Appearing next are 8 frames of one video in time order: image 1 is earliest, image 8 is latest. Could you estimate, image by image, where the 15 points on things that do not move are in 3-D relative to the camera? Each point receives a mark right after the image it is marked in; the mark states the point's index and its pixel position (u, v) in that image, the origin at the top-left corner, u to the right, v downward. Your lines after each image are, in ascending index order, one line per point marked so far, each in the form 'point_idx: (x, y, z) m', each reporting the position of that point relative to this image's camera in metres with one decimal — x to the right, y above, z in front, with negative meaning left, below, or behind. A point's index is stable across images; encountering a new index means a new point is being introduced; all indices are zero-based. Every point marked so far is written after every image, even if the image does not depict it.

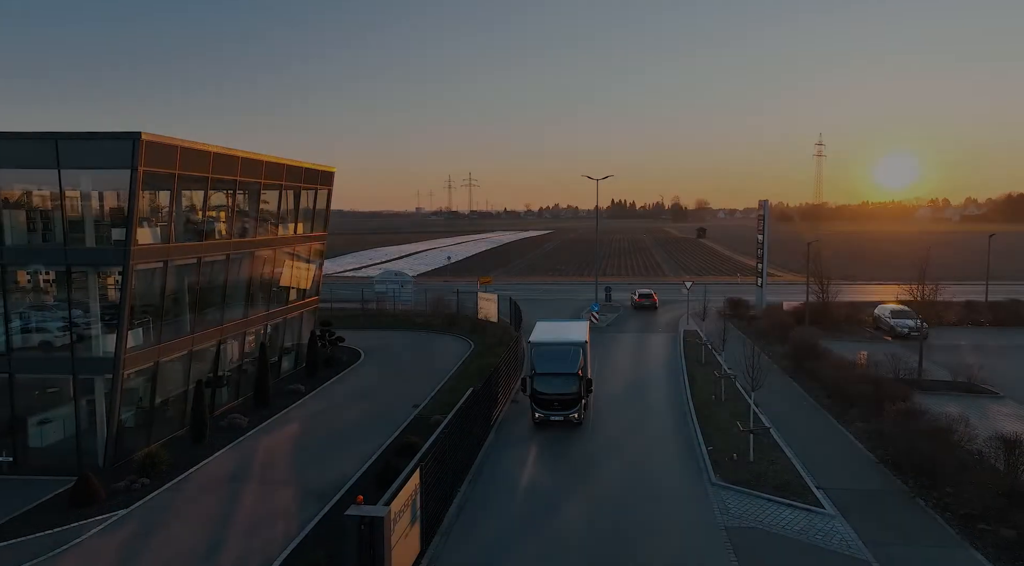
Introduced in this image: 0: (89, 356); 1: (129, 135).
0: (-10.4, -1.8, +17.0) m
1: (-9.0, +3.5, +16.1) m
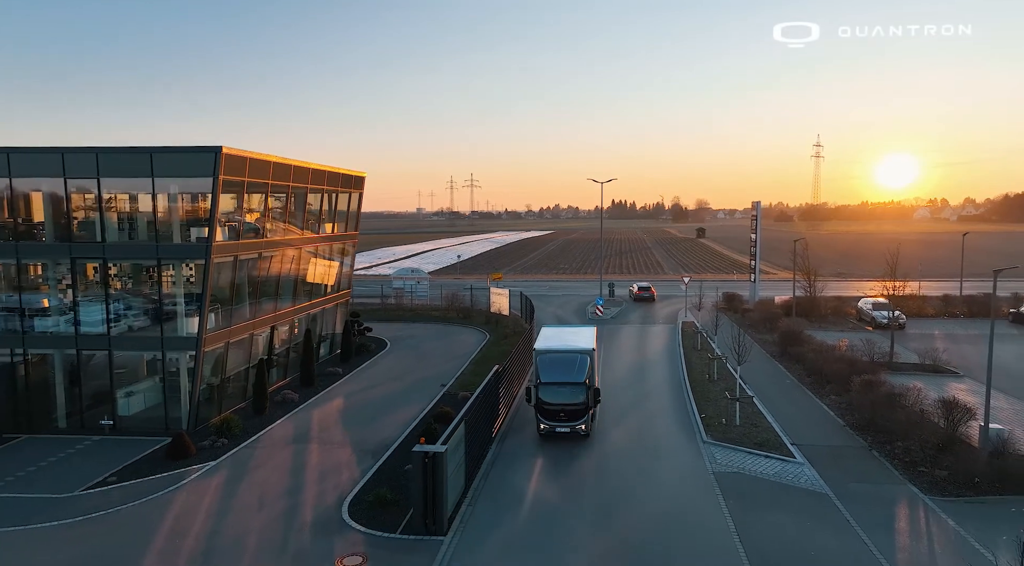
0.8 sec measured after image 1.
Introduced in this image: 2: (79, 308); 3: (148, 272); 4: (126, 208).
0: (-9.7, -1.5, +20.0) m
1: (-8.3, +3.7, +19.0) m
2: (-12.6, -0.7, +20.2) m
3: (-10.5, +0.3, +20.0) m
4: (-11.0, +2.2, +19.8) m
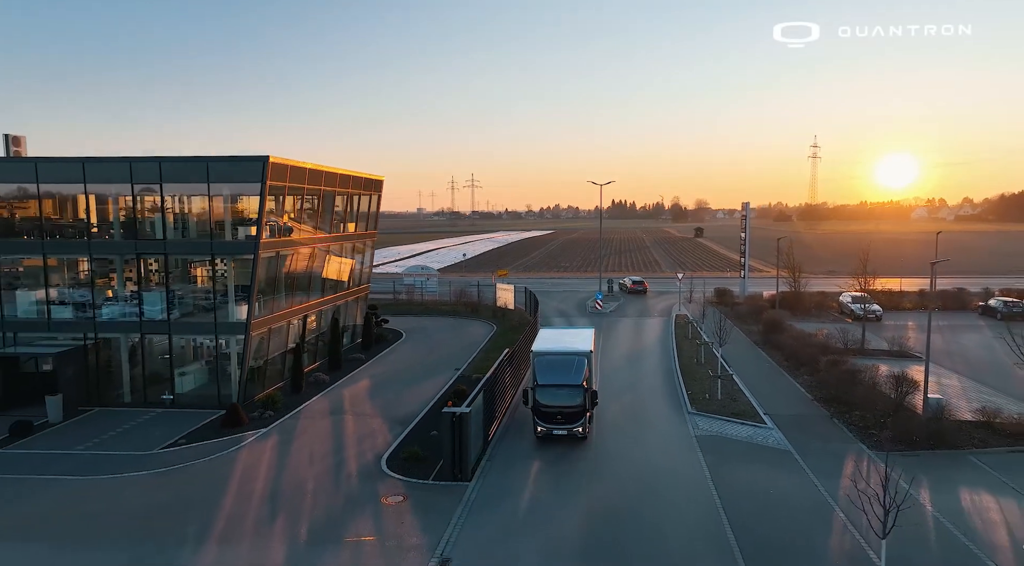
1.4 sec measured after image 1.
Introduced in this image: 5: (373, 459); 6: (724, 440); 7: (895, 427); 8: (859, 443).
0: (-9.4, -1.2, +22.7) m
1: (-8.0, +4.0, +21.8) m
2: (-12.3, -0.5, +22.9) m
3: (-10.2, +0.6, +22.8) m
4: (-10.7, +2.5, +22.6) m
5: (-3.6, -4.6, +17.6) m
6: (+5.8, -4.2, +18.7) m
7: (+10.2, -3.8, +18.3) m
8: (+8.9, -4.1, +17.6) m
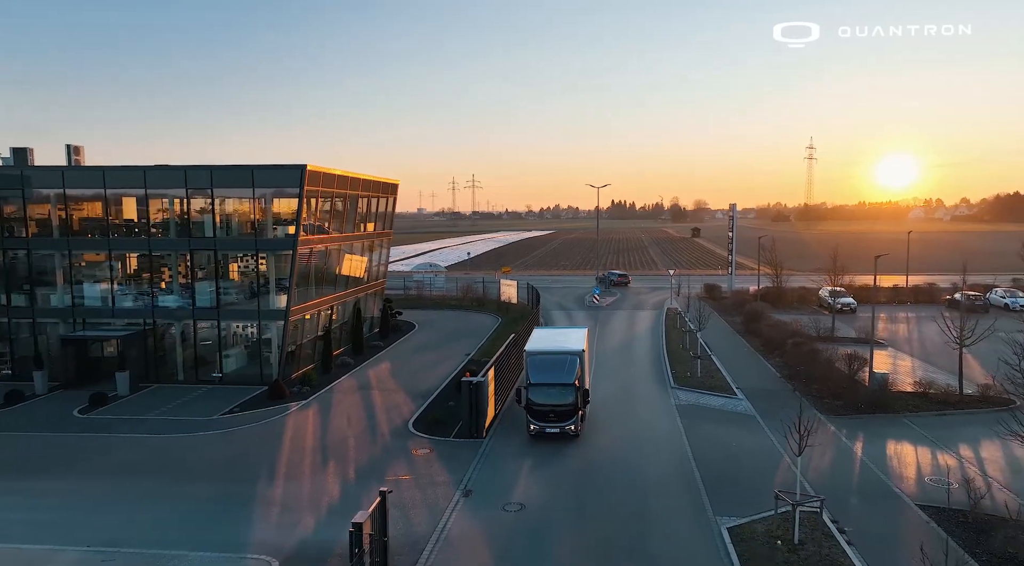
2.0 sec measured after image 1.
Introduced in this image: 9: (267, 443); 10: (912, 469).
0: (-9.2, -1.0, +25.9) m
1: (-7.8, +4.3, +25.0) m
2: (-12.1, -0.2, +26.1) m
3: (-10.0, +0.9, +26.0) m
4: (-10.5, +2.7, +25.8) m
5: (-3.4, -4.3, +20.8) m
6: (+6.0, -4.0, +21.9) m
7: (+10.4, -3.6, +21.5) m
8: (+9.1, -3.8, +20.8) m
9: (-6.9, -4.5, +19.2) m
10: (+9.3, -4.3, +15.9) m
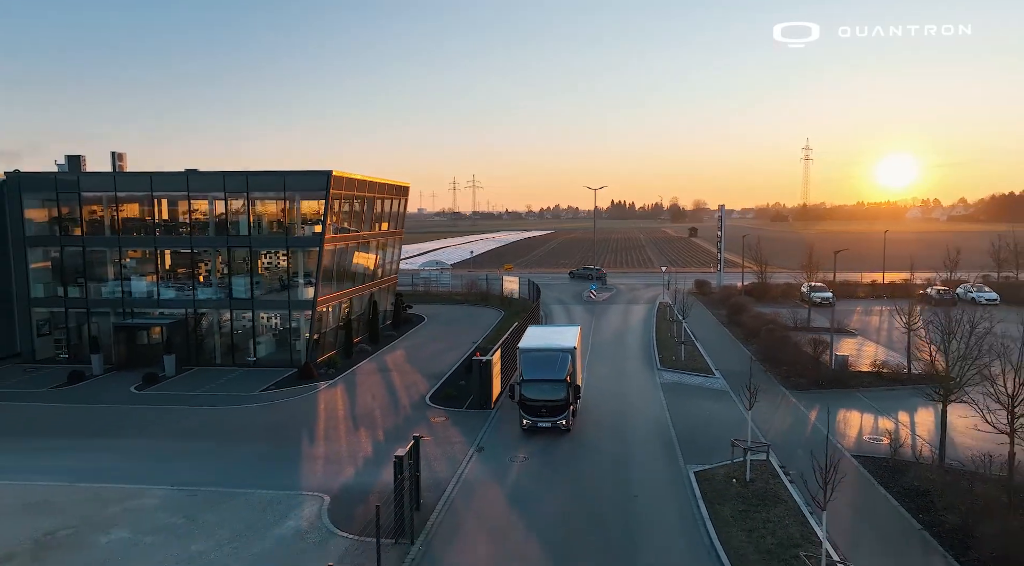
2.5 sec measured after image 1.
0: (-9.0, -0.7, +28.9) m
1: (-7.7, +4.5, +28.0) m
2: (-11.9, +0.1, +29.1) m
3: (-9.8, +1.1, +29.0) m
4: (-10.3, +3.0, +28.8) m
5: (-3.3, -4.0, +23.8) m
6: (+6.2, -3.7, +24.8) m
7: (+10.6, -3.3, +24.4) m
8: (+9.3, -3.6, +23.8) m
9: (-6.8, -4.2, +22.2) m
10: (+9.4, -4.1, +18.9) m
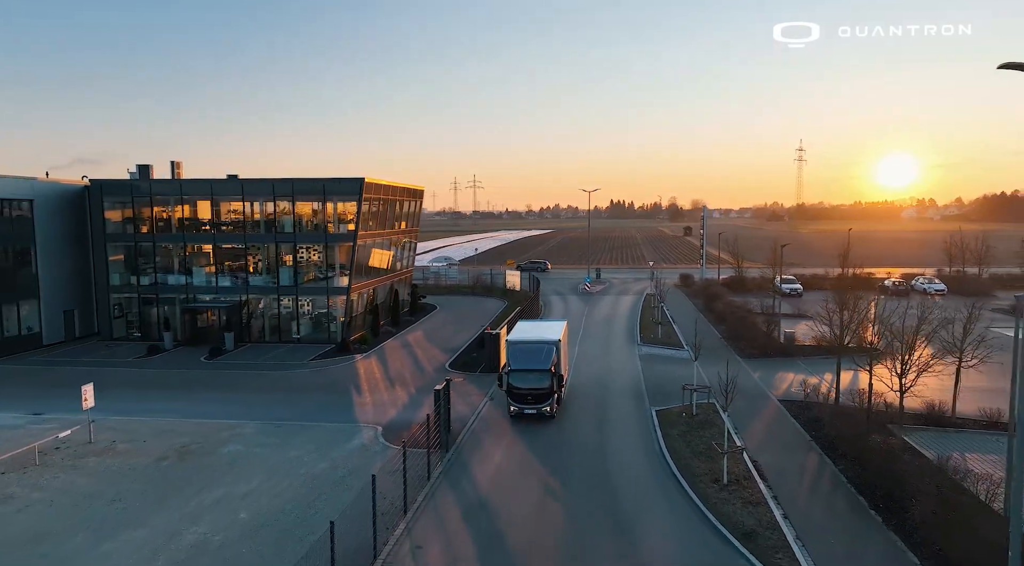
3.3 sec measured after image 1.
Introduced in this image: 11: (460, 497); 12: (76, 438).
0: (-8.9, -0.2, +34.1) m
1: (-7.5, +5.0, +33.2) m
2: (-11.7, +0.6, +34.3) m
3: (-9.6, +1.6, +34.2) m
4: (-10.1, +3.5, +34.0) m
5: (-3.1, -3.5, +29.0) m
6: (+6.4, -3.2, +30.1) m
7: (+10.7, -2.8, +29.6) m
8: (+9.5, -3.1, +29.0) m
9: (-6.6, -3.7, +27.4) m
10: (+9.6, -3.6, +24.1) m
11: (-1.2, -4.9, +15.7) m
12: (-12.1, -4.3, +18.9) m
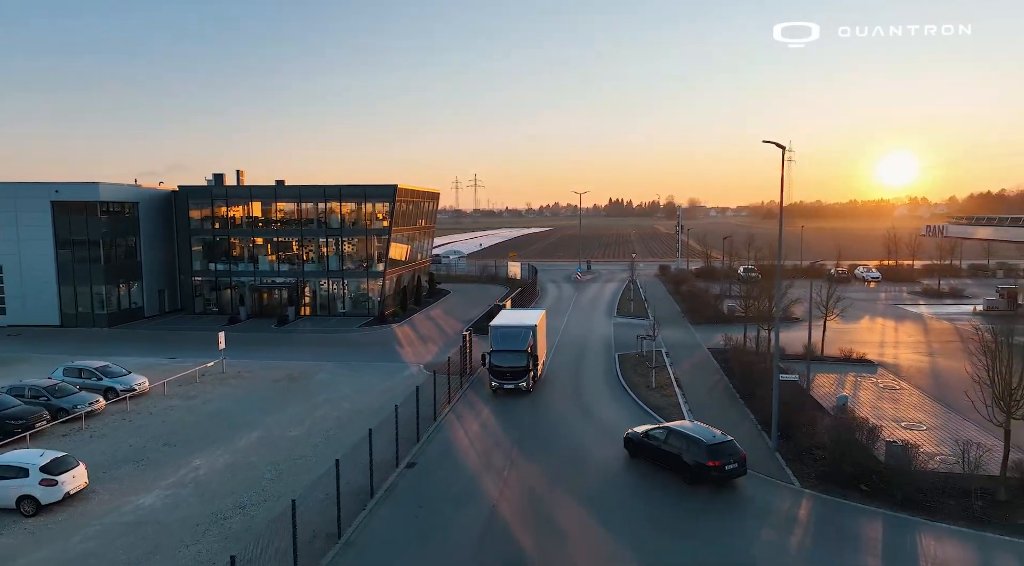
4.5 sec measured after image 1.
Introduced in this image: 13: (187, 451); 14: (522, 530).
0: (-8.7, +0.7, +42.6) m
1: (-7.3, +5.9, +41.6) m
2: (-11.6, +1.5, +42.8) m
3: (-9.5, +2.5, +42.6) m
4: (-10.0, +4.4, +42.4) m
5: (-2.9, -2.7, +37.5) m
6: (+6.5, -2.3, +38.5) m
7: (+10.9, -1.9, +38.1) m
8: (+9.6, -2.2, +37.5) m
9: (-6.4, -2.9, +35.9) m
10: (+9.8, -2.7, +32.6) m
11: (-1.1, -4.1, +24.2) m
12: (-11.9, -3.5, +27.3) m
13: (-8.8, -4.6, +18.5) m
14: (+0.2, -5.1, +14.0) m
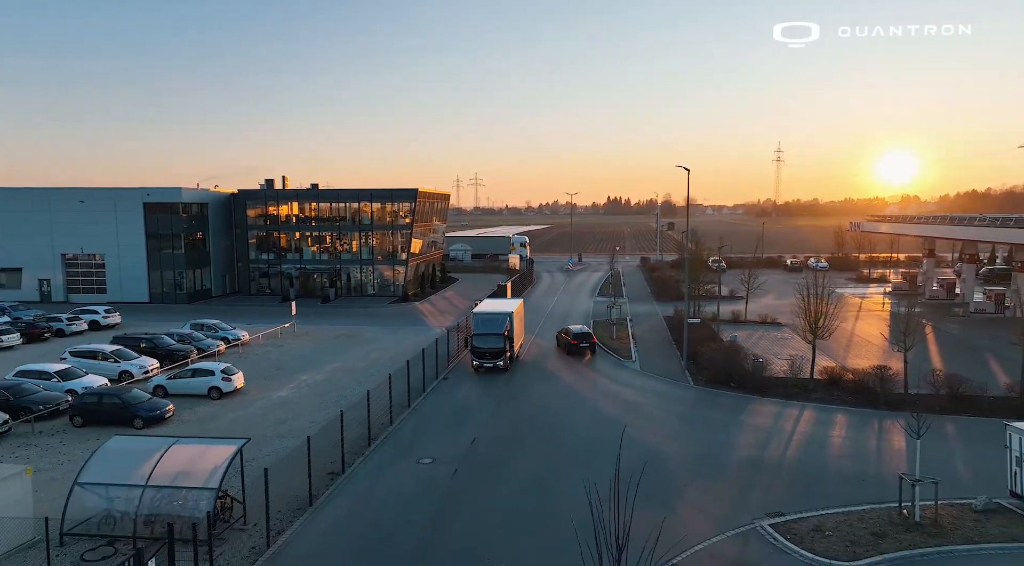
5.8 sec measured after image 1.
0: (-8.7, +1.7, +51.5) m
1: (-7.3, +6.9, +50.6) m
2: (-11.6, +2.5, +51.7) m
3: (-9.5, +3.5, +51.6) m
4: (-10.0, +5.4, +51.4) m
5: (-2.9, -1.7, +46.4) m
6: (+6.5, -1.3, +47.5) m
7: (+10.9, -0.9, +47.1) m
8: (+9.6, -1.2, +46.5) m
9: (-6.4, -1.9, +44.8) m
10: (+9.8, -1.7, +41.5) m
11: (-1.0, -3.1, +33.2) m
12: (-11.9, -2.5, +36.3) m
13: (-8.8, -3.6, +27.4) m
14: (+0.2, -4.2, +23.0) m
